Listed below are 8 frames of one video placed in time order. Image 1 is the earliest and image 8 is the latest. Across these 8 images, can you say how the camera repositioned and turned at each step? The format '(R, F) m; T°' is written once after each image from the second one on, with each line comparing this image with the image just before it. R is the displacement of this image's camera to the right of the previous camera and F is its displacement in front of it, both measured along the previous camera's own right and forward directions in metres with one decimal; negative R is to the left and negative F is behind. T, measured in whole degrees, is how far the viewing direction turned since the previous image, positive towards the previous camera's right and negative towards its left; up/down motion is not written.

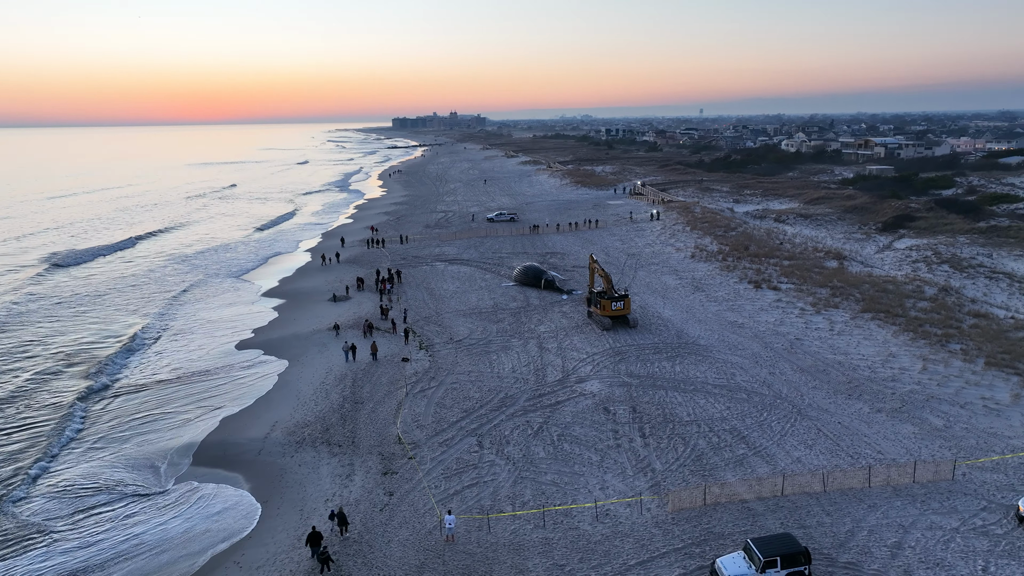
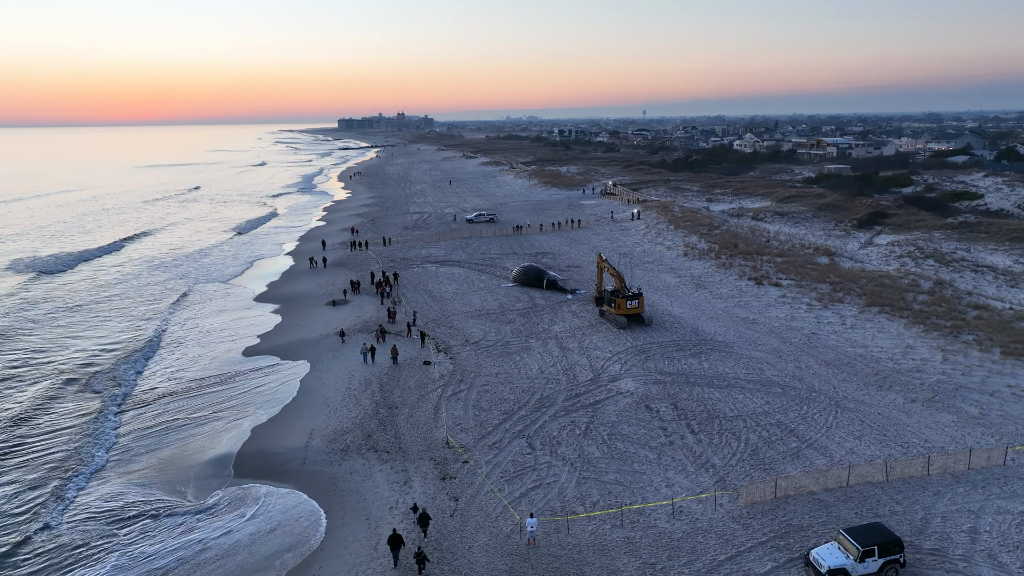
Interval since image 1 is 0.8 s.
(-2.2, +0.2) m; +4°
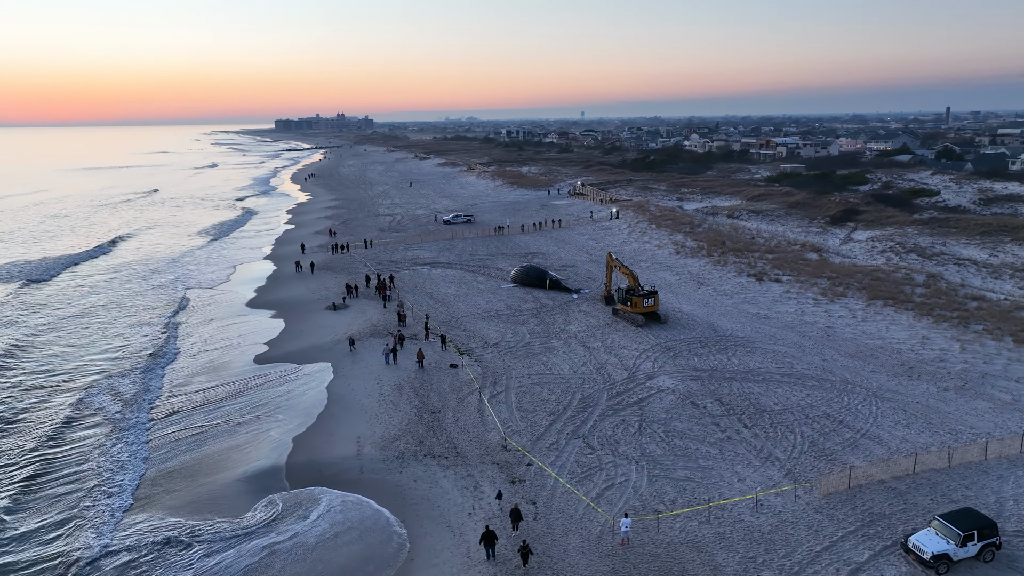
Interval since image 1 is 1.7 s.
(-2.5, +0.2) m; +5°
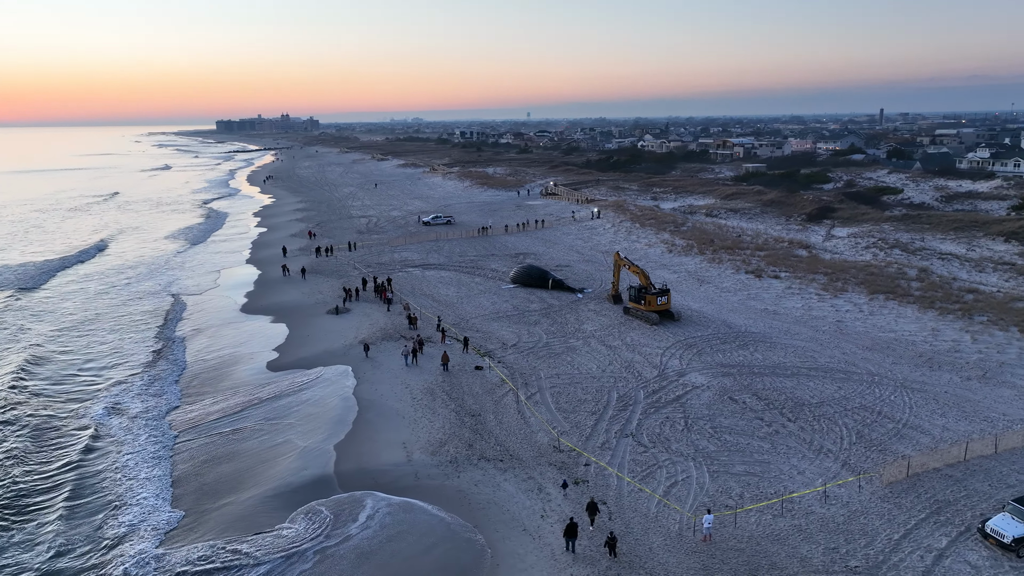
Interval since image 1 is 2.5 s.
(-2.2, +0.2) m; +4°
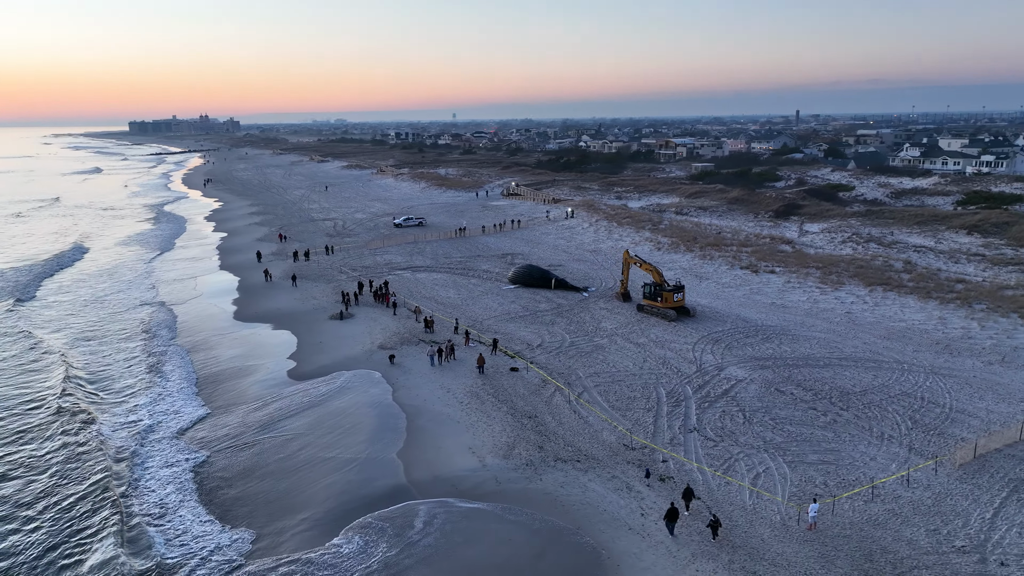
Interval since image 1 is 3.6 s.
(-3.0, +0.3) m; +6°
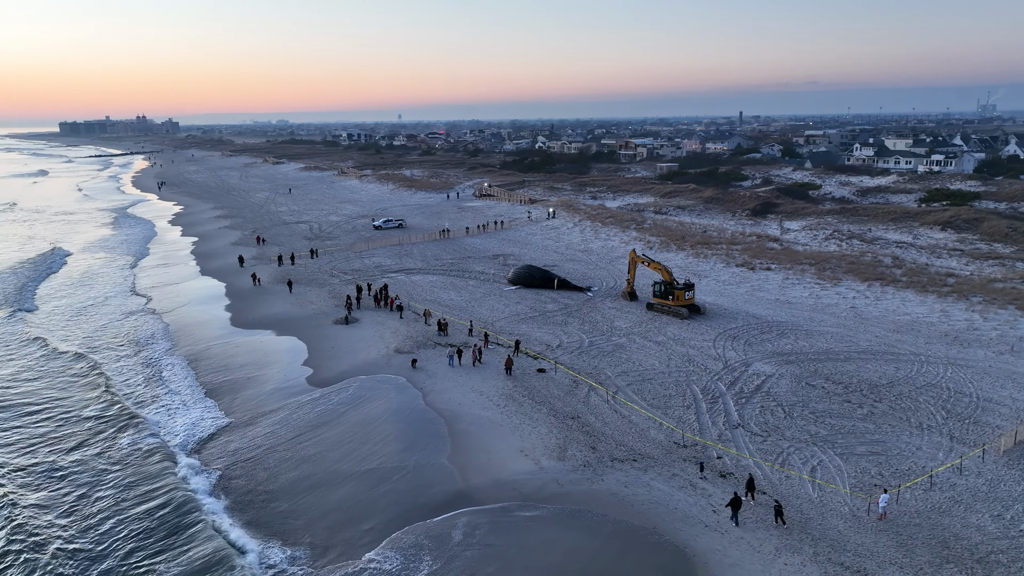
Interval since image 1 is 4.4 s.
(-2.2, +0.2) m; +4°
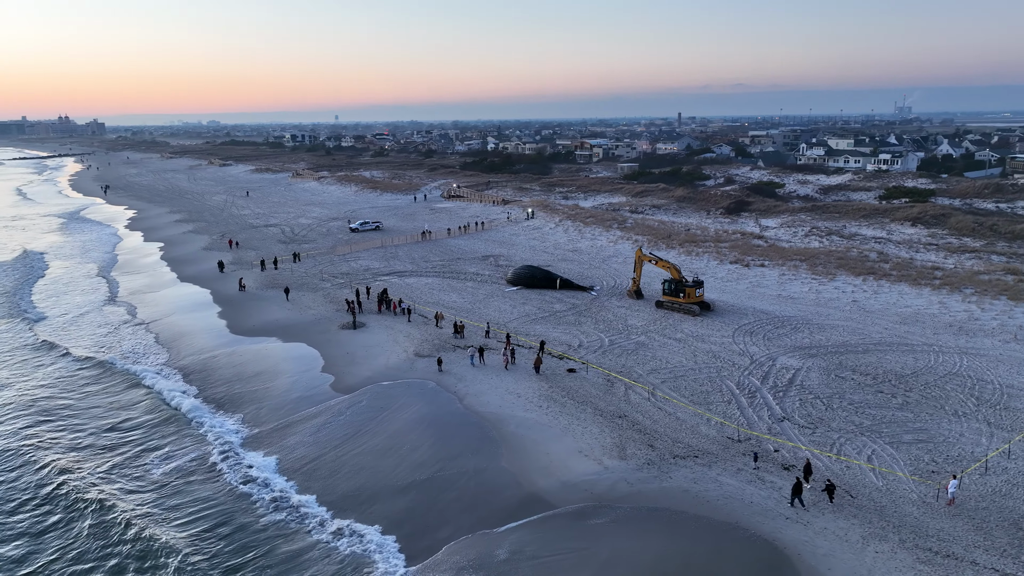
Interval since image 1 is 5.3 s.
(-2.5, +0.2) m; +5°
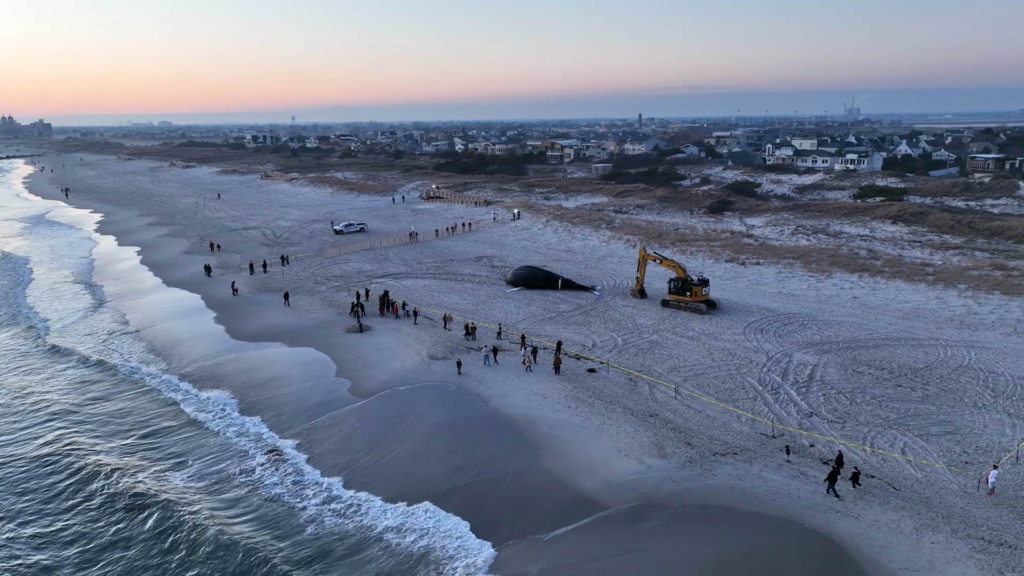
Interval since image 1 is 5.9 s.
(-1.7, +0.1) m; +3°
